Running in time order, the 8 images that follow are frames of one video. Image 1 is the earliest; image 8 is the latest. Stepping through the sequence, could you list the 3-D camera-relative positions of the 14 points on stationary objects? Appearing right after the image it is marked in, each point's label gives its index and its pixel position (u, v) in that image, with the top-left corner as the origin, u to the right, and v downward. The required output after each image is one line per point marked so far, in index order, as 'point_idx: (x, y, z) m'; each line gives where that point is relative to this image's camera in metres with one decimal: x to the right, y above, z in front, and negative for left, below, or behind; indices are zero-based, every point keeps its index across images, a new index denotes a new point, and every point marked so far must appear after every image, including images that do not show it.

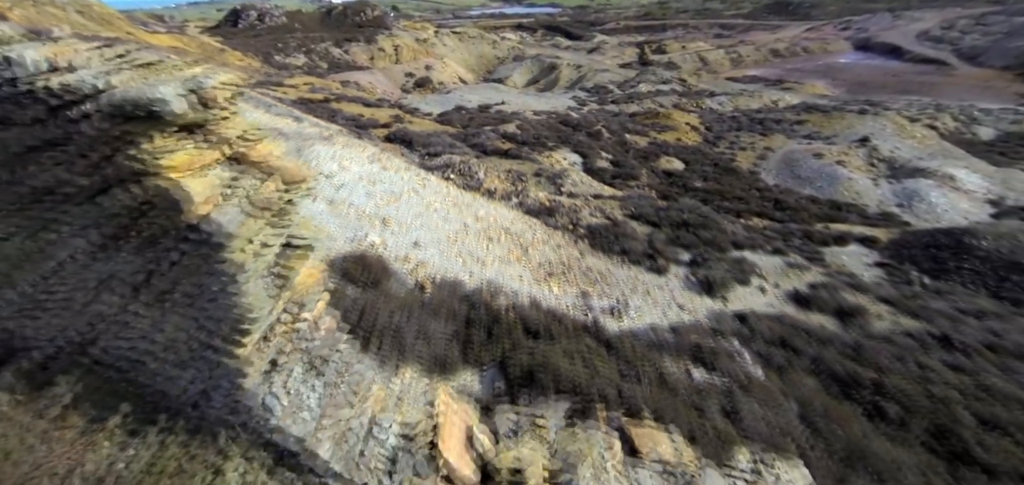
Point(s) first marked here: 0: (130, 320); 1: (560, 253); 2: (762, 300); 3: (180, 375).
0: (-2.6, -0.5, +3.2) m
1: (+1.2, -0.3, +10.7) m
2: (+6.0, -1.4, +10.8) m
3: (-2.4, -0.9, +3.2) m
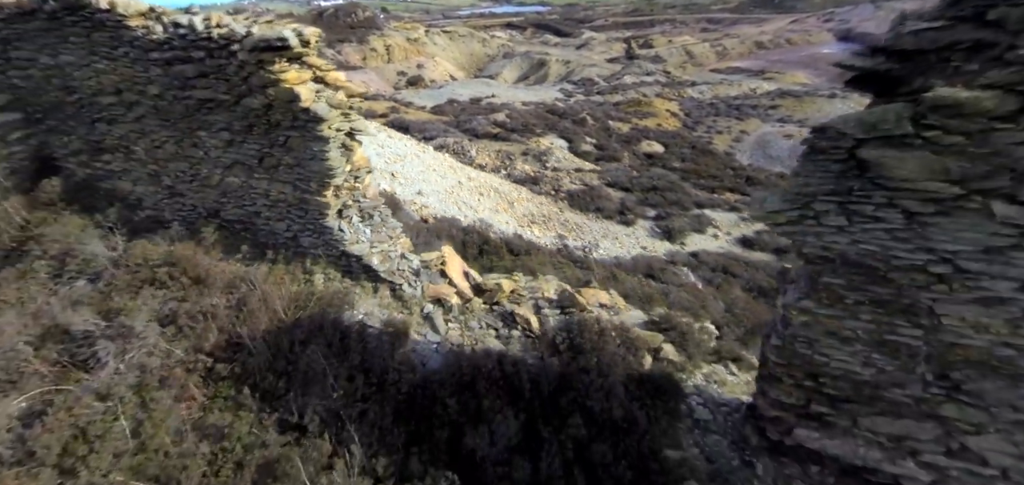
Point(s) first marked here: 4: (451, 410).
0: (-2.9, +0.6, +5.0) m
1: (+0.8, +0.9, +12.6) m
2: (+5.7, -0.1, +12.7) m
3: (-2.6, +0.2, +5.1) m
4: (-0.5, -1.3, +3.6) m
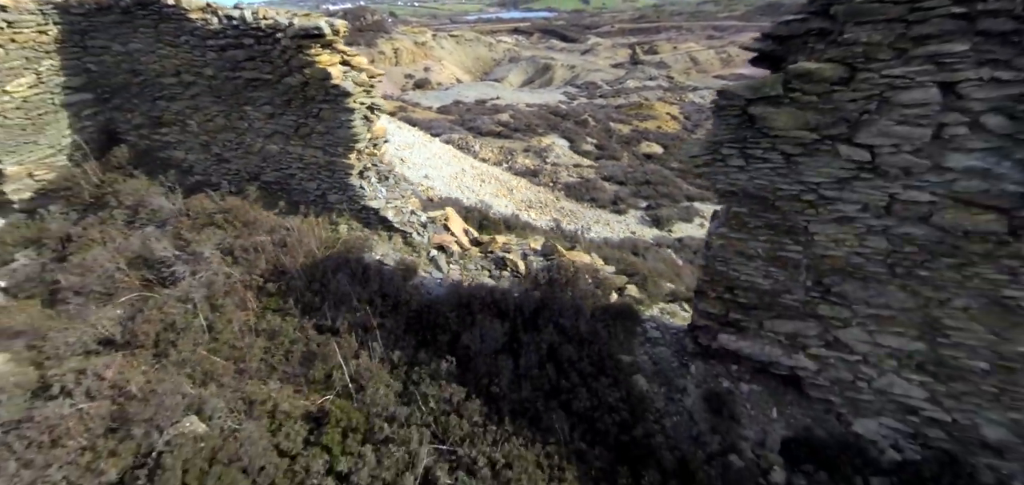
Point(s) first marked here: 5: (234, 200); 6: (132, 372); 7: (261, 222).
0: (-3.0, +1.1, +6.0) m
1: (+0.8, +1.4, +13.6) m
2: (+5.6, +0.3, +13.6) m
3: (-2.7, +0.7, +6.1) m
4: (-0.6, -0.8, +4.5) m
5: (-3.6, +0.5, +5.8) m
6: (-3.1, -1.1, +3.6) m
7: (-3.1, +0.3, +5.5) m
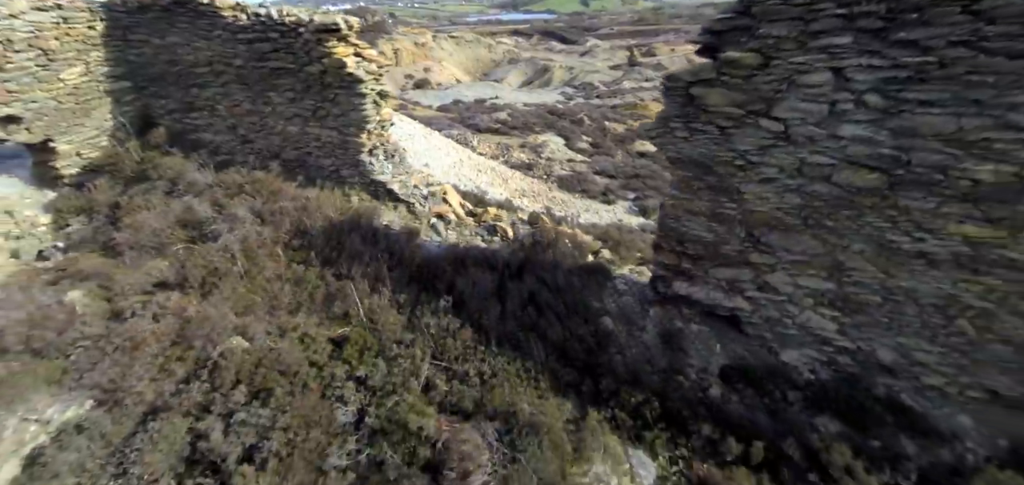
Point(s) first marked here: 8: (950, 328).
0: (-3.1, +1.6, +6.8) m
1: (+0.7, +1.8, +14.4) m
2: (+5.5, +0.7, +14.5) m
3: (-2.9, +1.2, +6.9) m
4: (-0.8, -0.3, +5.4) m
5: (-3.7, +1.0, +6.7) m
6: (-3.2, -0.6, +4.4) m
7: (-3.2, +0.7, +6.3) m
8: (+3.8, -0.8, +4.0) m
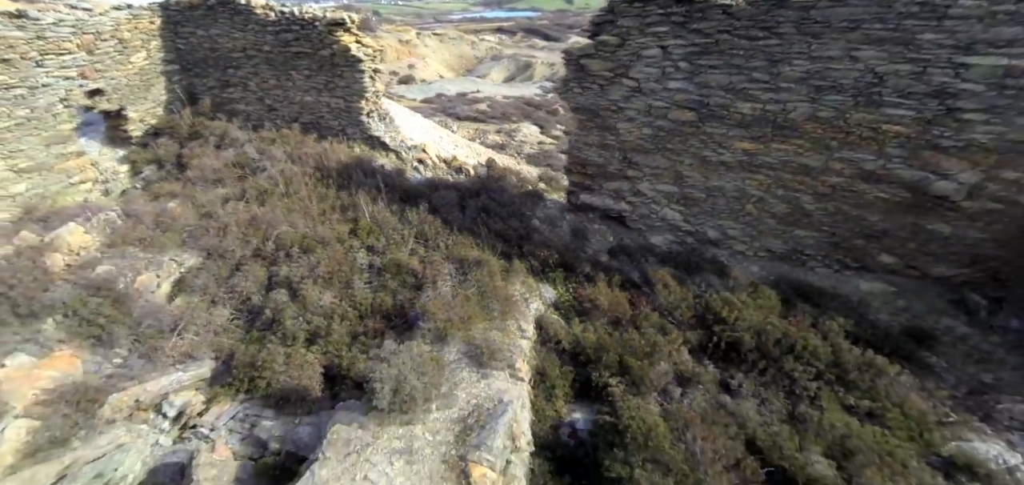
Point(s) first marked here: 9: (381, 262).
0: (-3.9, +2.7, +9.1) m
1: (-0.3, +3.0, +16.7) m
2: (+4.5, +2.0, +17.0) m
3: (-3.6, +2.4, +9.1) m
4: (-1.5, +0.9, +7.7) m
5: (-4.5, +2.1, +8.9) m
6: (-3.9, +0.5, +6.7) m
7: (-3.9, +1.9, +8.6) m
8: (+3.2, +0.5, +6.4) m
9: (-1.7, -0.2, +5.9) m
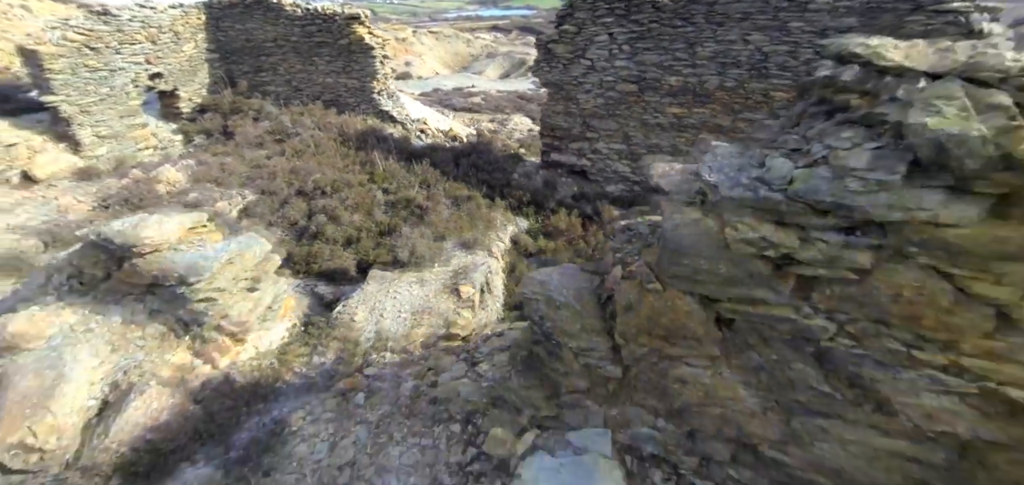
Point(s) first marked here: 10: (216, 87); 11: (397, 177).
0: (-4.2, +3.7, +10.9) m
1: (-0.7, +4.1, +18.6) m
2: (+4.1, +3.1, +18.9) m
3: (-3.9, +3.4, +11.0) m
4: (-1.8, +1.9, +9.5) m
5: (-4.8, +3.2, +10.7) m
6: (-4.2, +1.5, +8.5) m
7: (-4.3, +2.9, +10.4) m
8: (+2.9, +1.5, +8.3) m
9: (-2.0, +0.8, +7.8) m
10: (-7.3, +3.8, +11.2) m
11: (-2.1, +1.2, +8.4) m
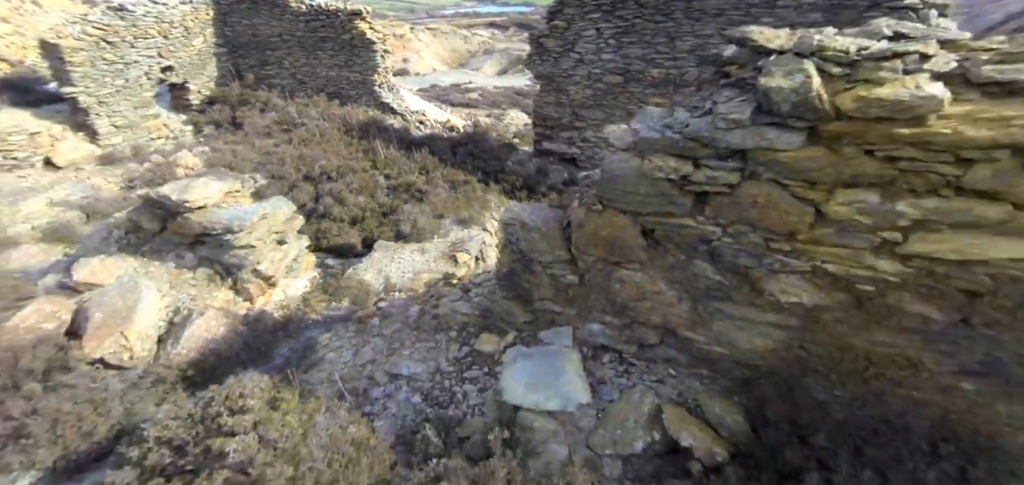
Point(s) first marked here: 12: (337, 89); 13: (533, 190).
0: (-4.3, +4.1, +11.4) m
1: (-0.9, +4.5, +19.1) m
2: (+3.9, +3.5, +19.5) m
3: (-4.1, +3.7, +11.5) m
4: (-1.9, +2.2, +10.1) m
5: (-5.0, +3.5, +11.3) m
6: (-4.3, +1.9, +9.1) m
7: (-4.4, +3.2, +11.0) m
8: (+2.8, +1.9, +8.9) m
9: (-2.1, +1.1, +8.3) m
10: (-7.4, +4.2, +11.7) m
11: (-2.3, +1.5, +8.9) m
12: (-4.5, +3.9, +11.5) m
13: (+0.4, +1.0, +8.8) m
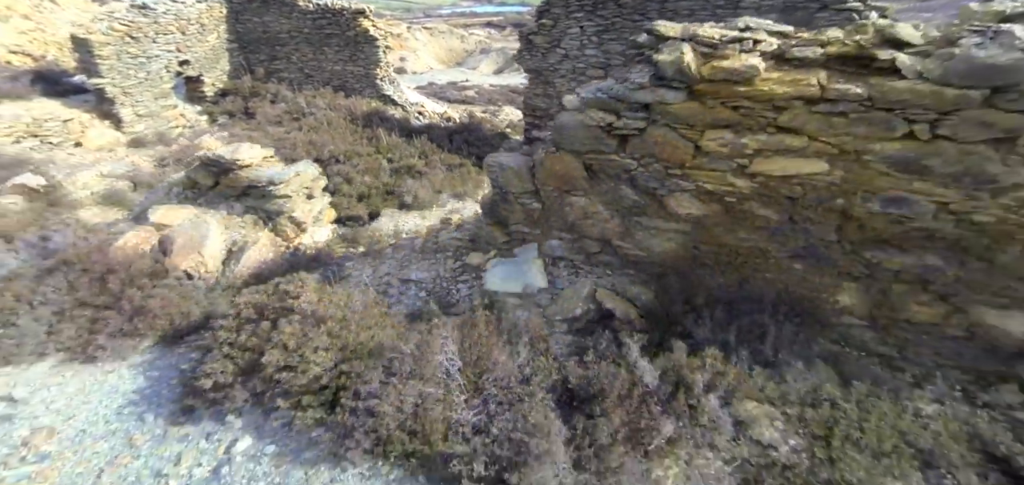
0: (-4.5, +4.6, +12.3) m
1: (-1.2, +5.0, +20.0) m
2: (+3.7, +4.0, +20.4) m
3: (-4.3, +4.2, +12.4) m
4: (-2.1, +2.7, +11.0) m
5: (-5.2, +4.0, +12.1) m
6: (-4.5, +2.3, +9.9) m
7: (-4.6, +3.7, +11.8) m
8: (+2.6, +2.3, +9.8) m
9: (-2.3, +1.6, +9.2) m
10: (-7.6, +4.6, +12.5) m
11: (-2.4, +2.0, +9.8) m
12: (-4.7, +4.3, +12.4) m
13: (+0.2, +1.5, +9.7) m
